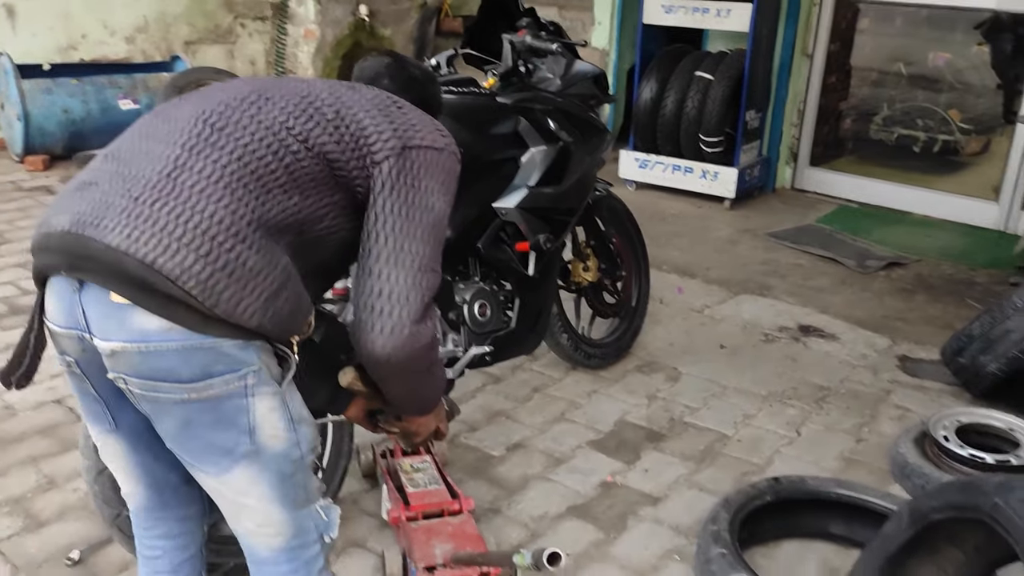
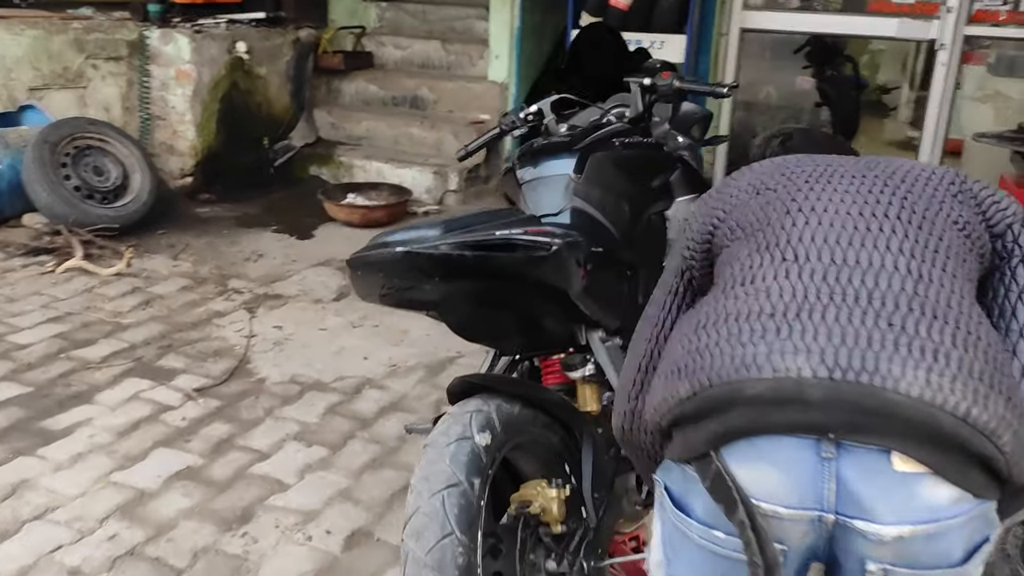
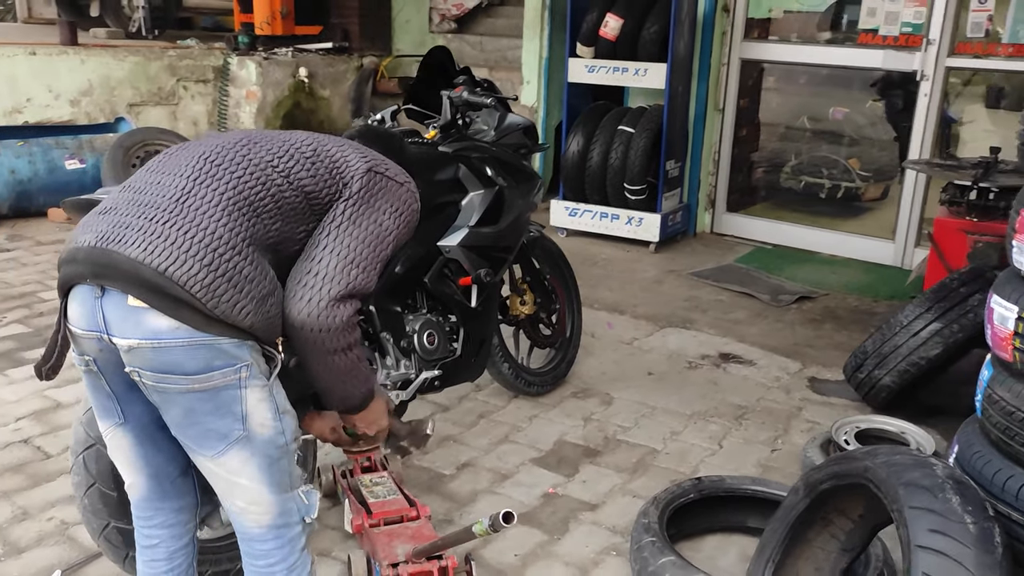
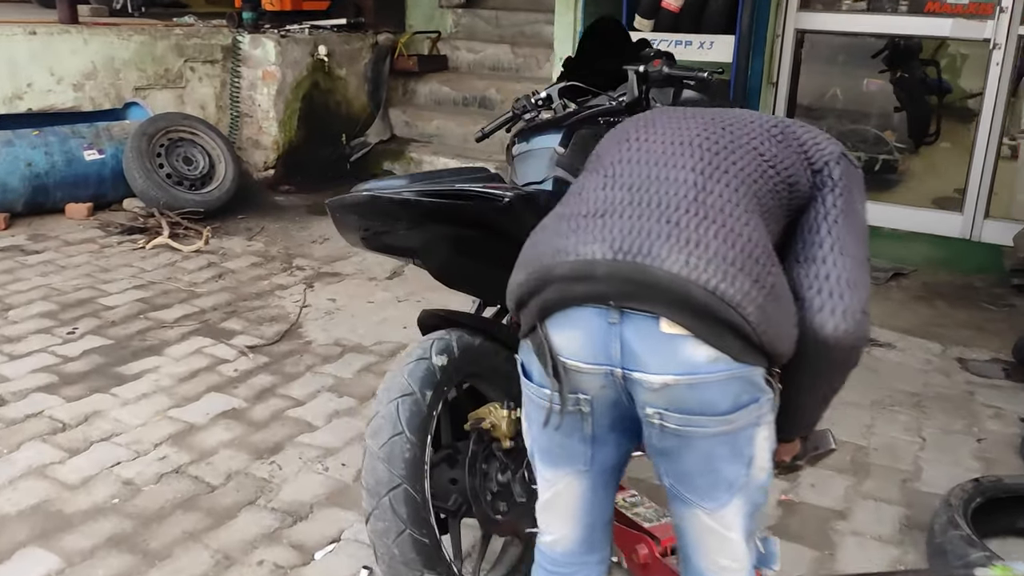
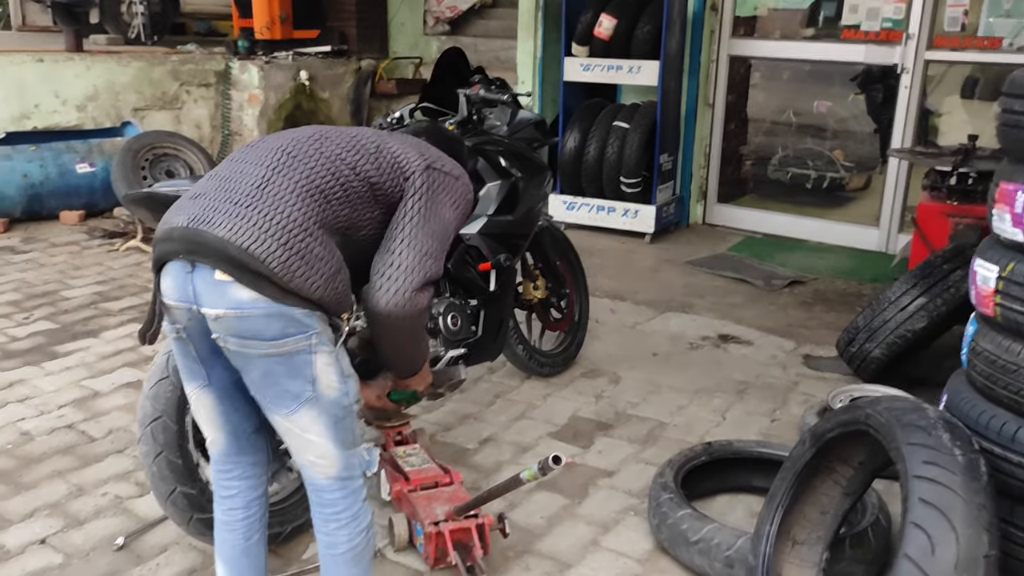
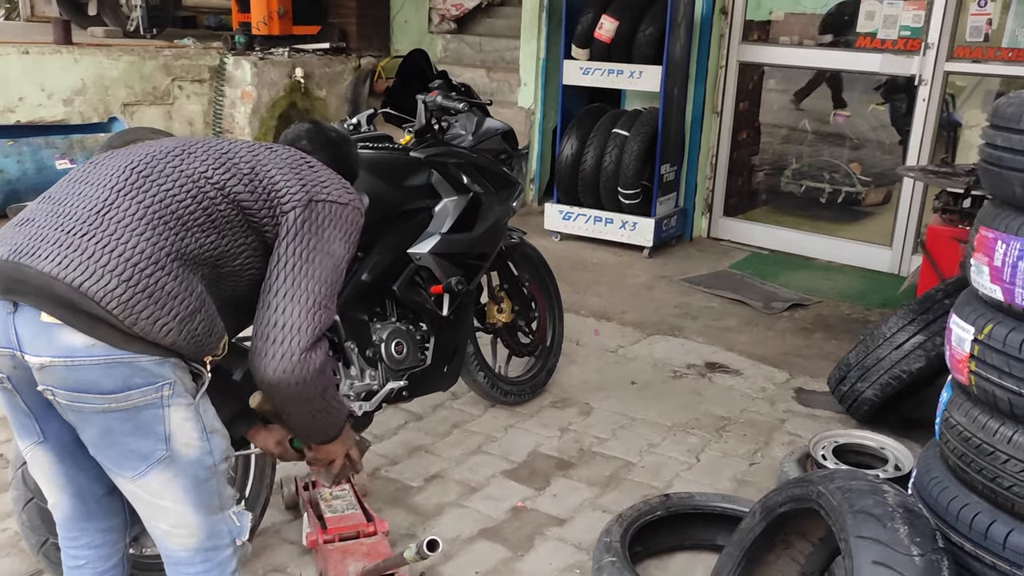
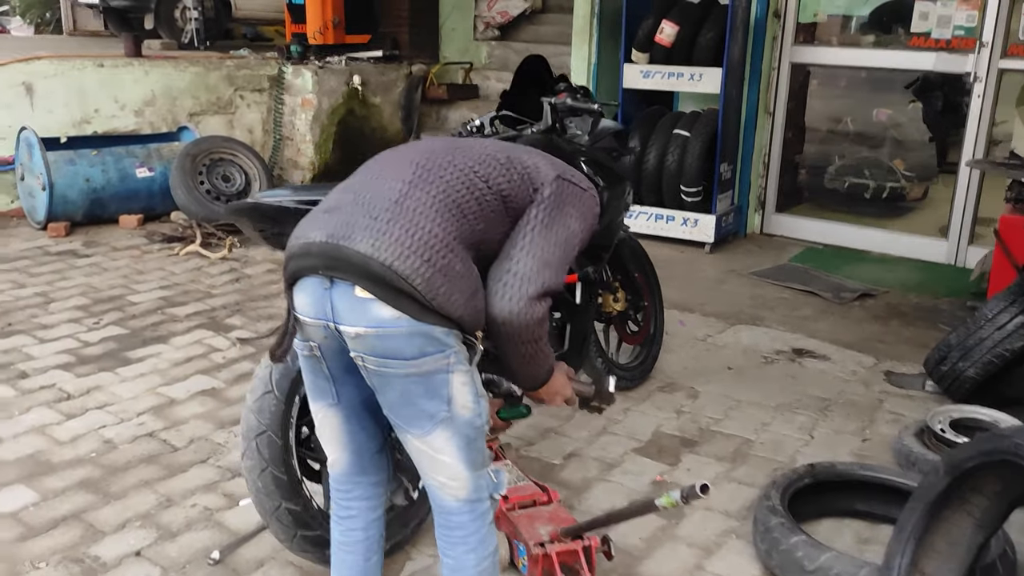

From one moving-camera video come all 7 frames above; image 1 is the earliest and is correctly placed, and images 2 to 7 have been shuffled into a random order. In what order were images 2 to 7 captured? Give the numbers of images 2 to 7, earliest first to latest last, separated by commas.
6, 3, 5, 7, 4, 2
